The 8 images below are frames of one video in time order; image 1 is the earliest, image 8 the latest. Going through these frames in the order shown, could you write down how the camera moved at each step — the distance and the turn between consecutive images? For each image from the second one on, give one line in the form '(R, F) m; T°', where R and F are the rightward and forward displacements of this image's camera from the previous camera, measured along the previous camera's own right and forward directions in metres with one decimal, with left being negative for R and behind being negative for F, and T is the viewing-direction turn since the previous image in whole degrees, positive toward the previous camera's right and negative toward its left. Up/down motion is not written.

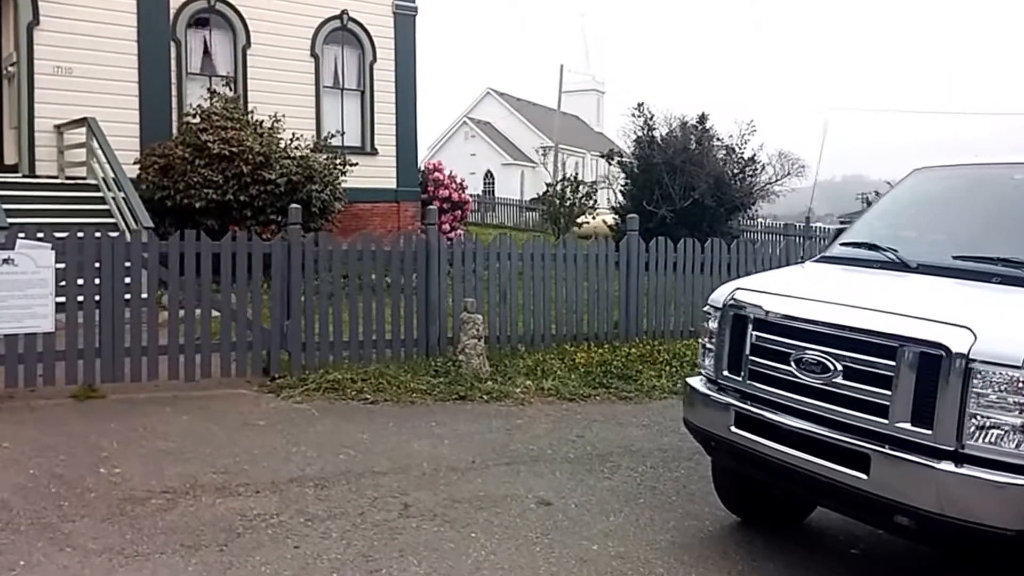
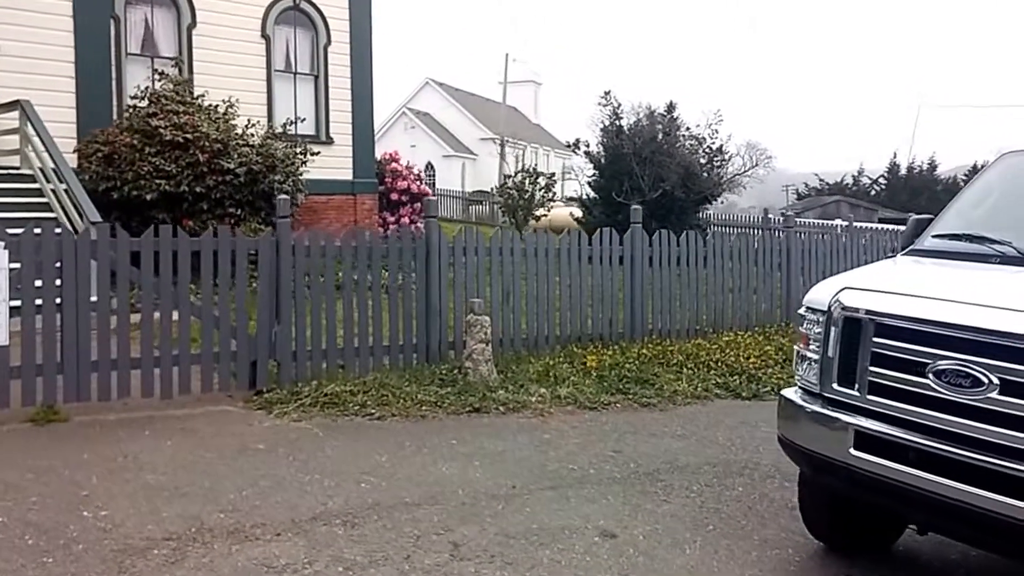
(-0.6, +0.8) m; +4°
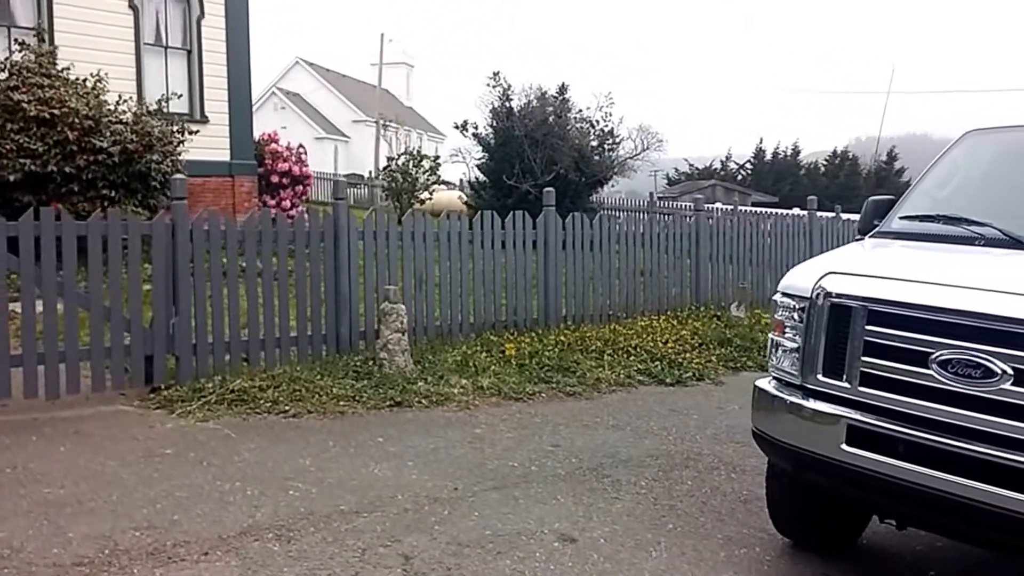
(-0.4, +0.4) m; +8°
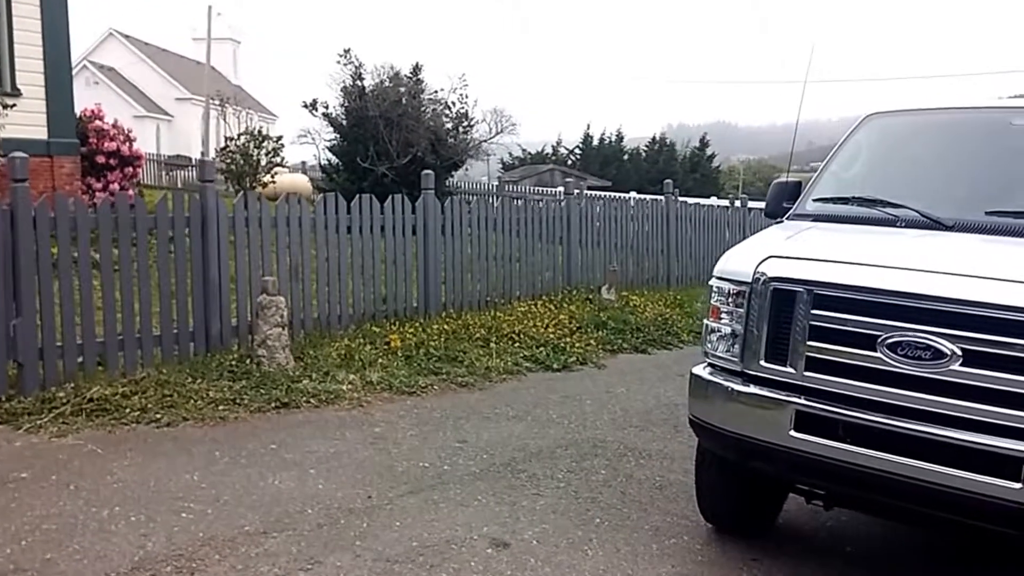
(-0.4, +0.4) m; +10°
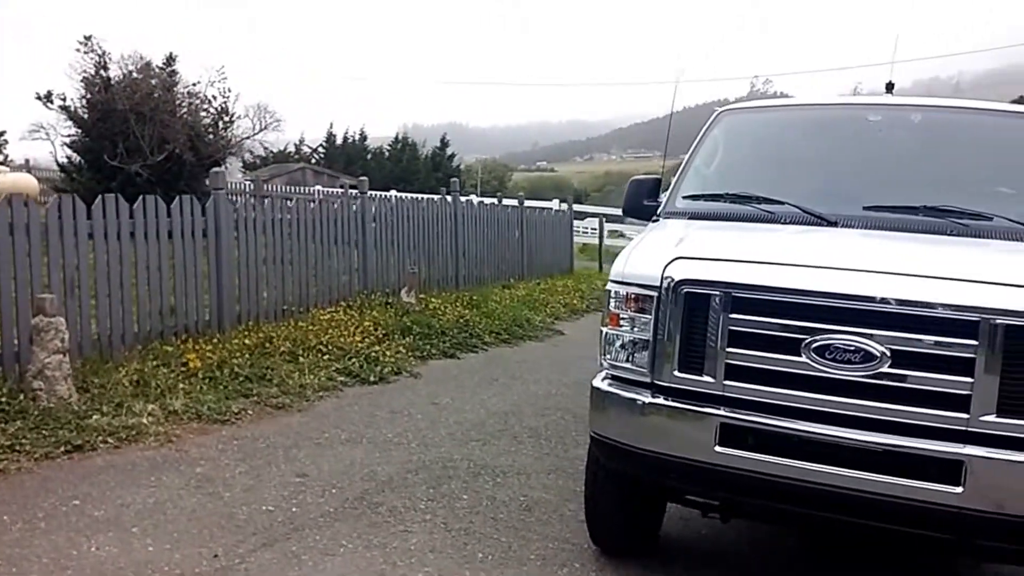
(-0.5, +0.6) m; +15°
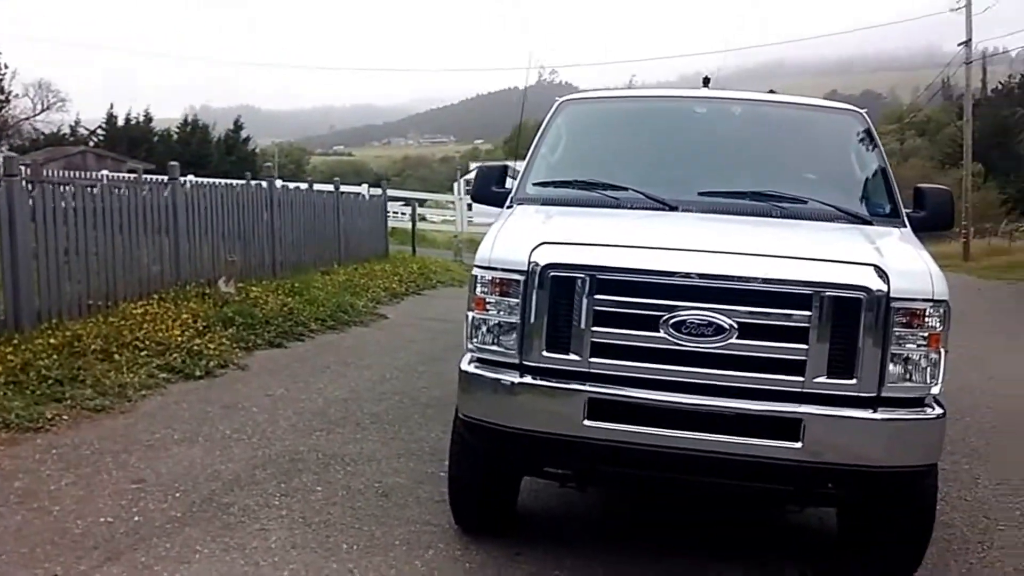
(-0.2, 0.0) m; +12°
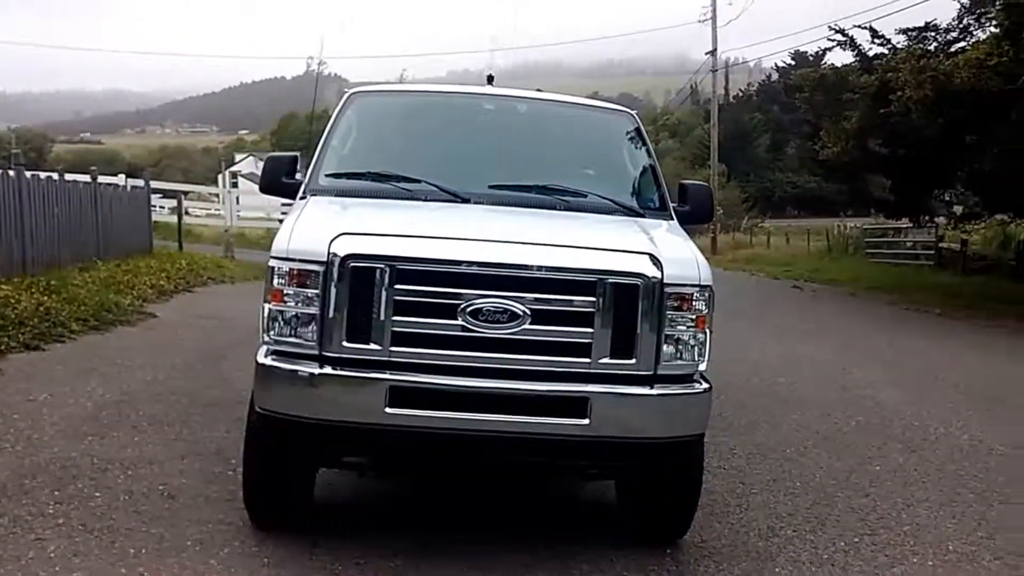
(-0.1, -0.1) m; +14°
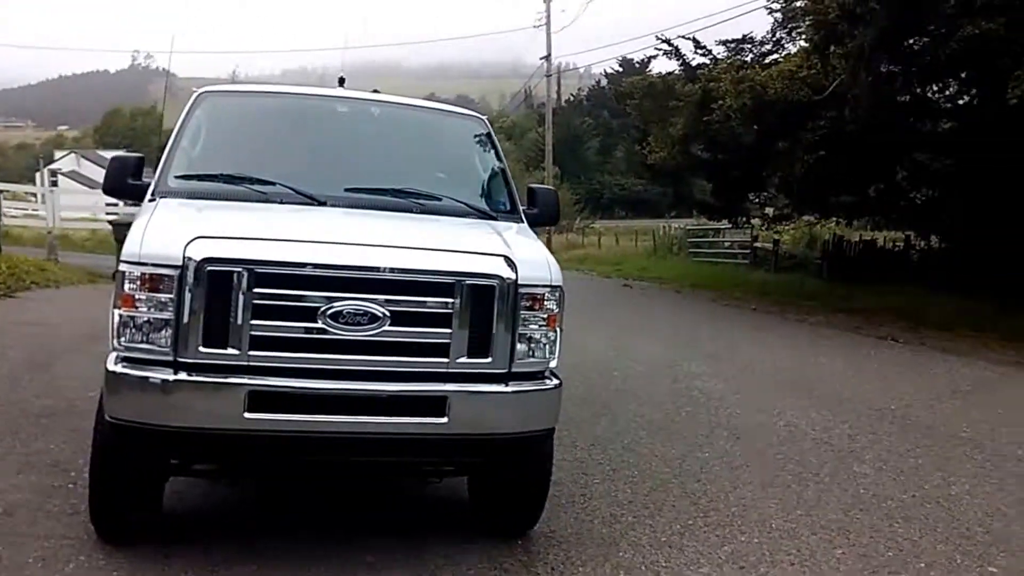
(-0.1, -0.1) m; +10°
